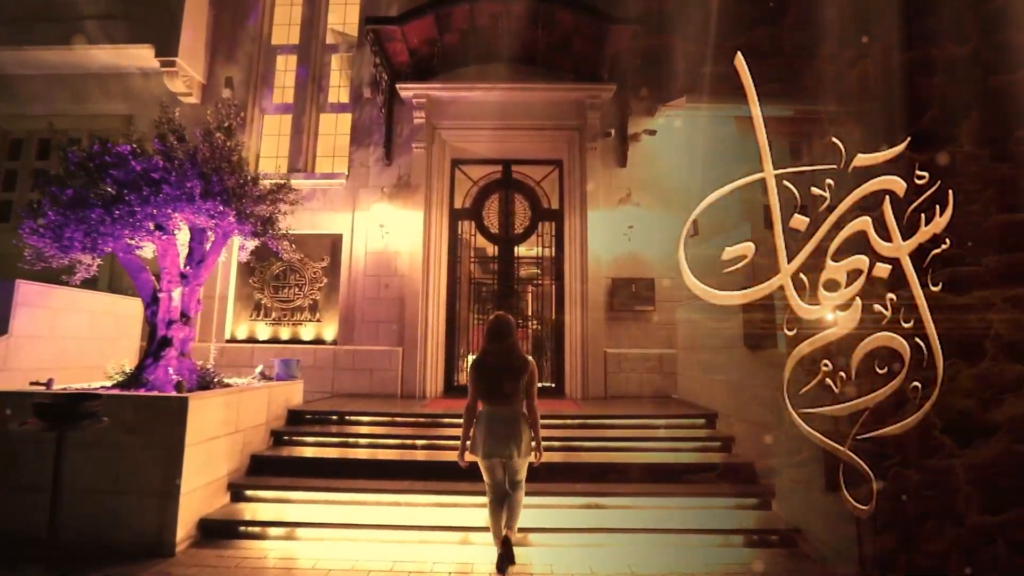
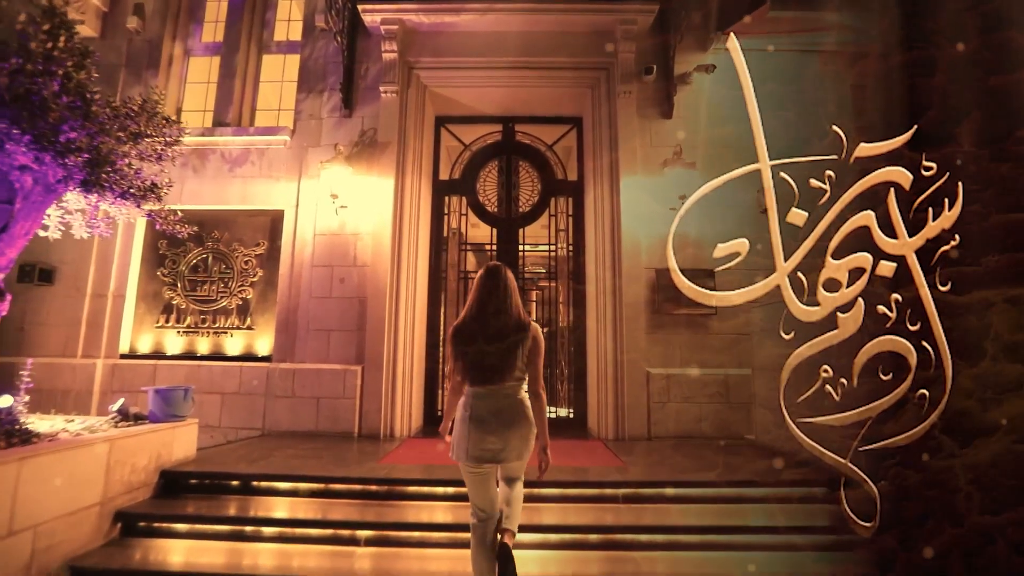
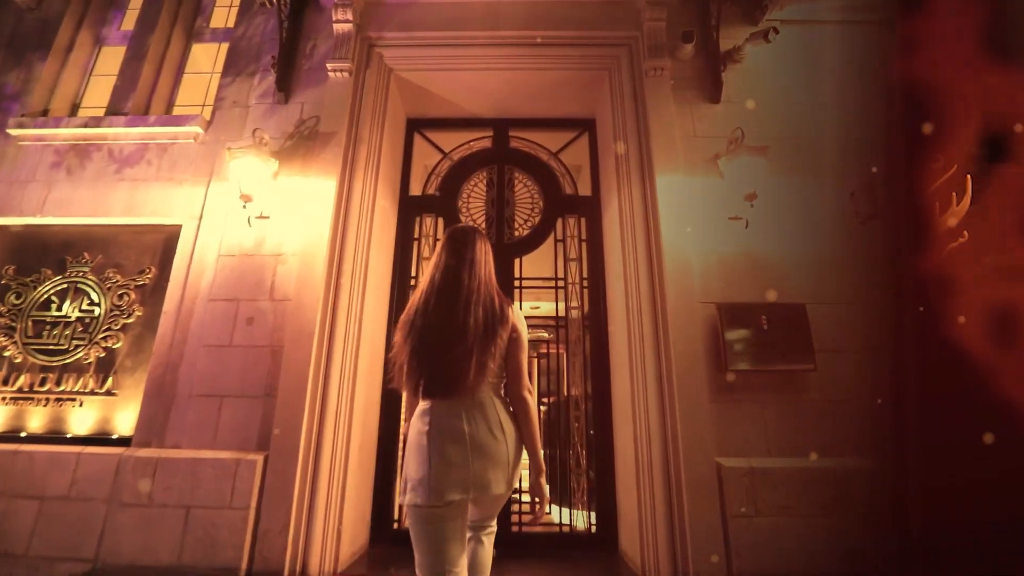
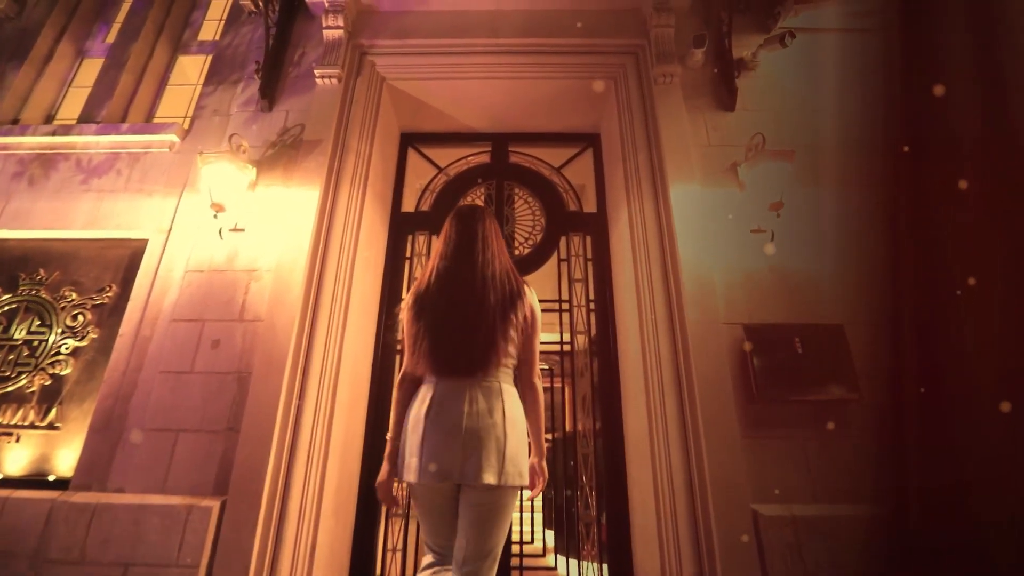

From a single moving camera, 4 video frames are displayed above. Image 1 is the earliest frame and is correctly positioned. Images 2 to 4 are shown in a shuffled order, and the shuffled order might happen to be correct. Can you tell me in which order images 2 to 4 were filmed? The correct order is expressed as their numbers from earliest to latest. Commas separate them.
2, 3, 4
